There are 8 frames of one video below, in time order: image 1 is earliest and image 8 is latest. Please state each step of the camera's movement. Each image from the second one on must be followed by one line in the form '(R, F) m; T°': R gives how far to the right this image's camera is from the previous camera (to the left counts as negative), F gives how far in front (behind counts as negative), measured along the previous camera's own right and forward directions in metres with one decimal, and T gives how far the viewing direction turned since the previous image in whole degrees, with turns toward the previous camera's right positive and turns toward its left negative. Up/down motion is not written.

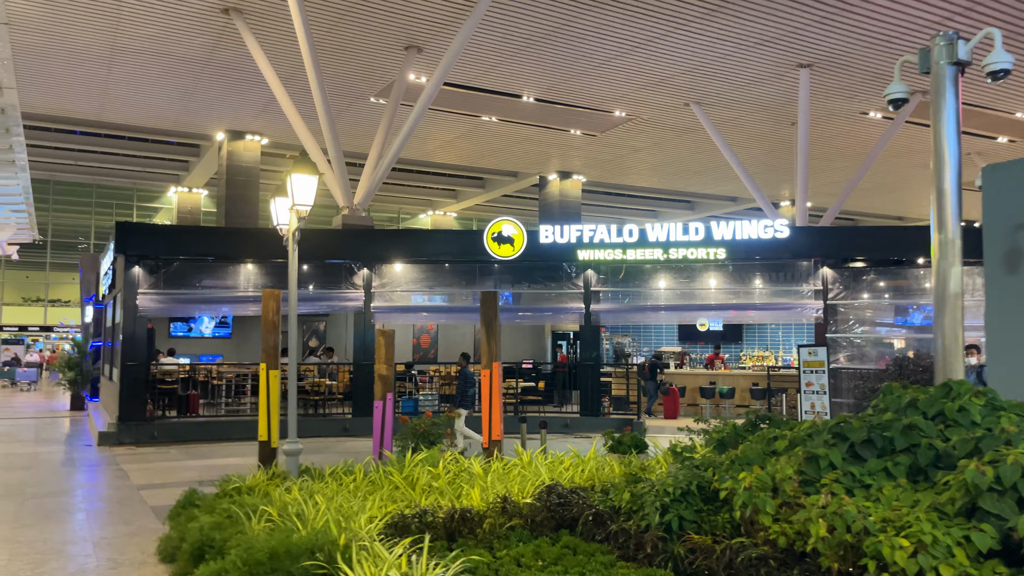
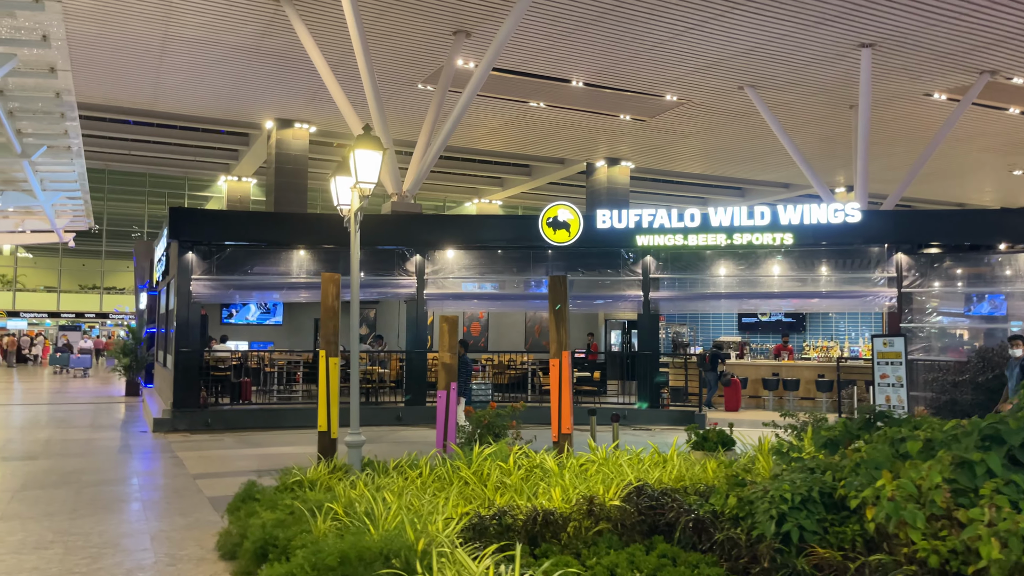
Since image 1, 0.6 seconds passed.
(-0.2, +0.4) m; -3°
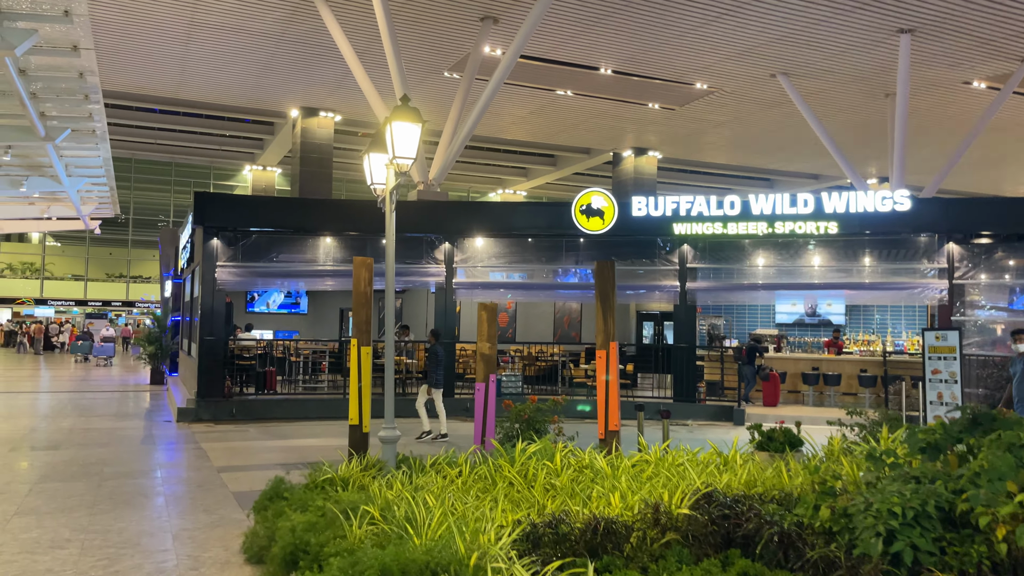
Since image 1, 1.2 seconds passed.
(-0.2, +0.4) m; -2°
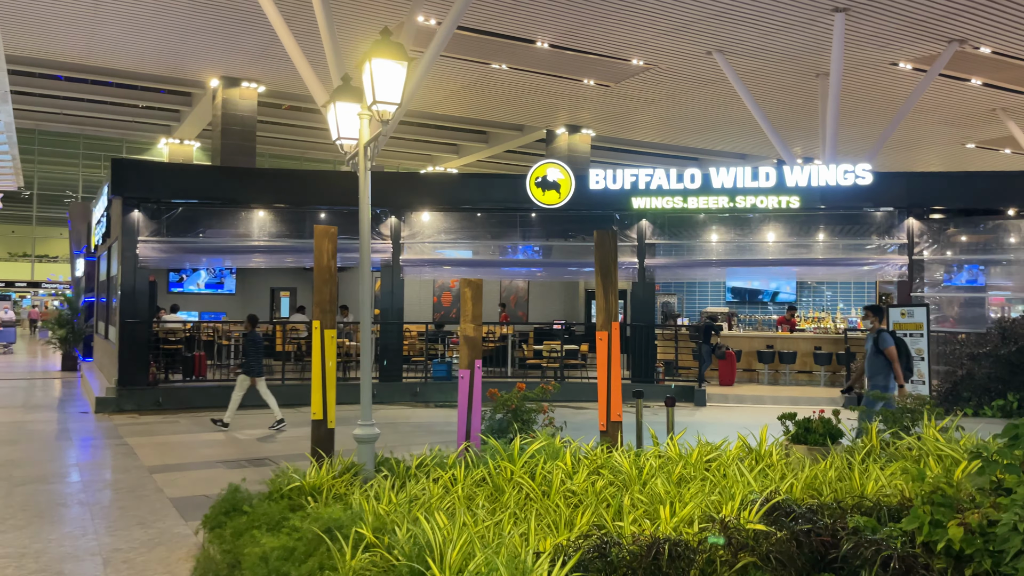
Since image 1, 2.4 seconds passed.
(-0.4, +0.8) m; +5°
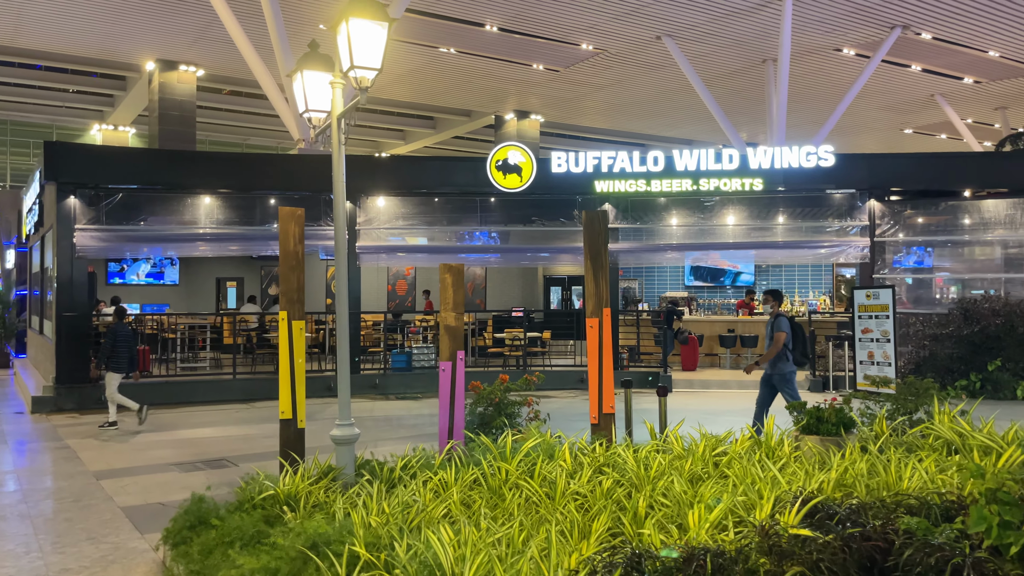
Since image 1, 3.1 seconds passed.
(-0.2, +0.4) m; +4°
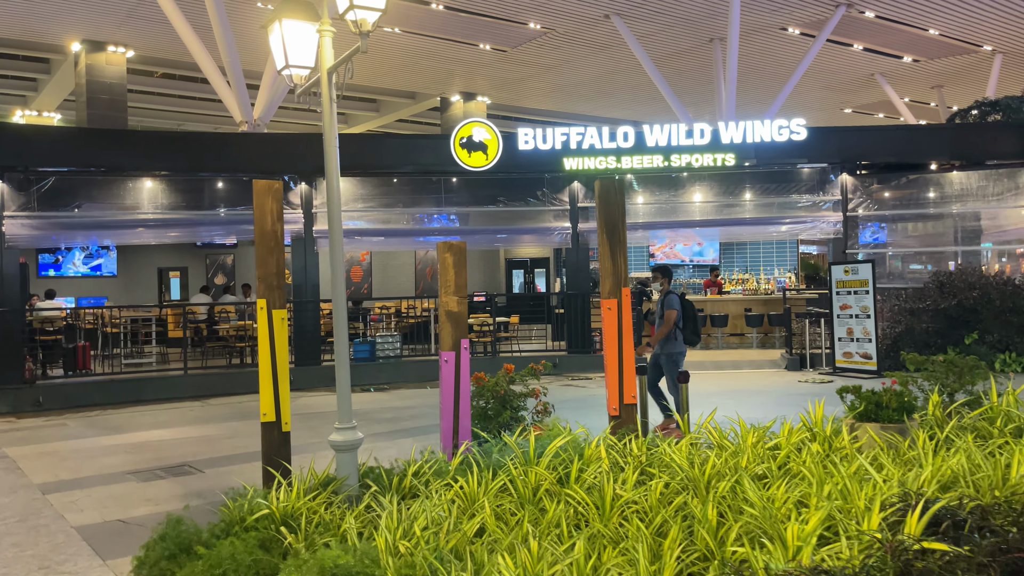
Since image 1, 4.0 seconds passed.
(-0.4, +0.6) m; +4°
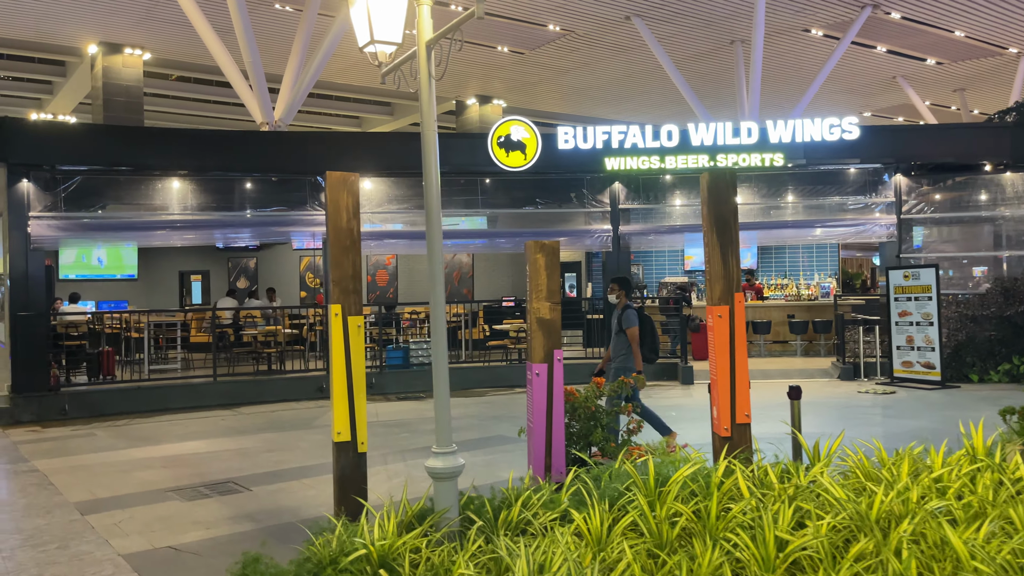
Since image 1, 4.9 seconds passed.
(-0.5, +0.5) m; -1°
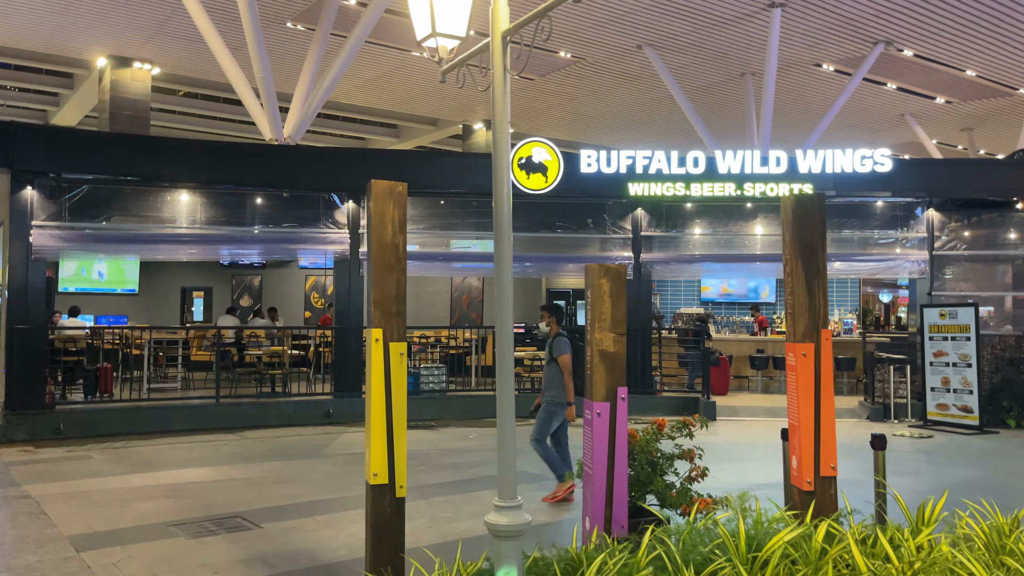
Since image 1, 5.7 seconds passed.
(-0.3, +0.4) m; 0°
